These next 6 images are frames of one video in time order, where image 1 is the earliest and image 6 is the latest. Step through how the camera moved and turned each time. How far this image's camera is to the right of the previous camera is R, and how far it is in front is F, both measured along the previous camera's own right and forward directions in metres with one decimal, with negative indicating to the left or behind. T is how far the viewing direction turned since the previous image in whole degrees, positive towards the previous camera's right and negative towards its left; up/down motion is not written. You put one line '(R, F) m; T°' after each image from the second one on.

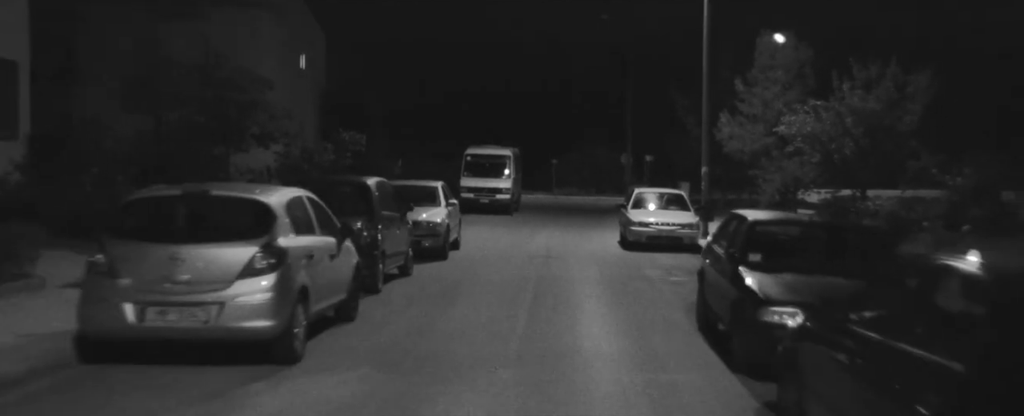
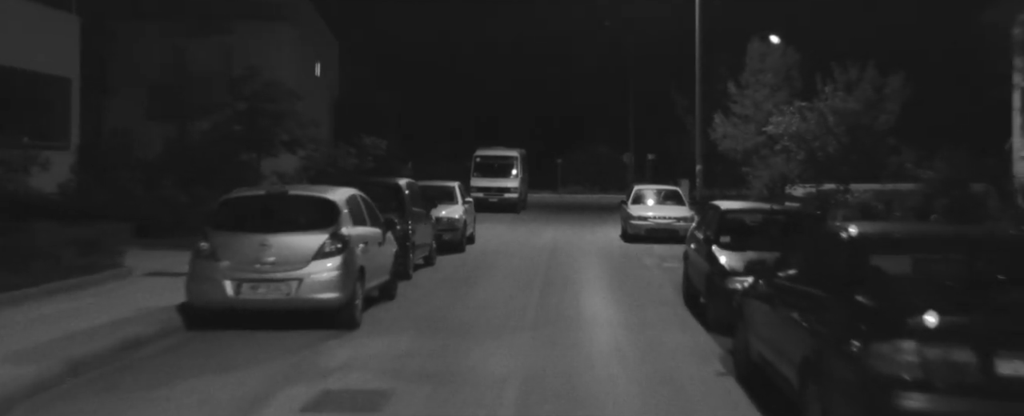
(-0.1, -2.0) m; 0°
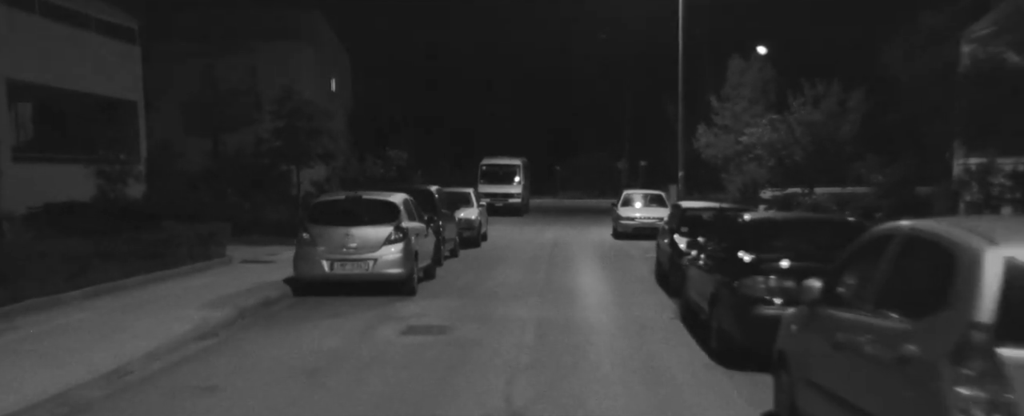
(-0.2, -3.8) m; 0°
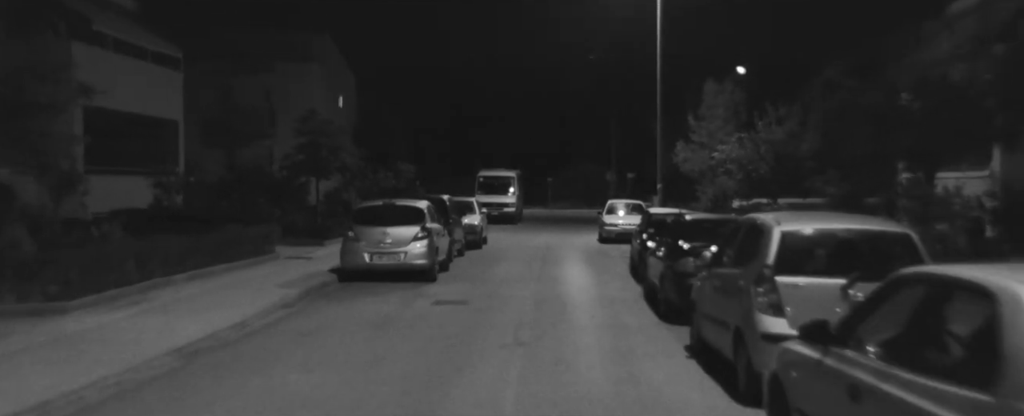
(-0.2, -3.6) m; +1°
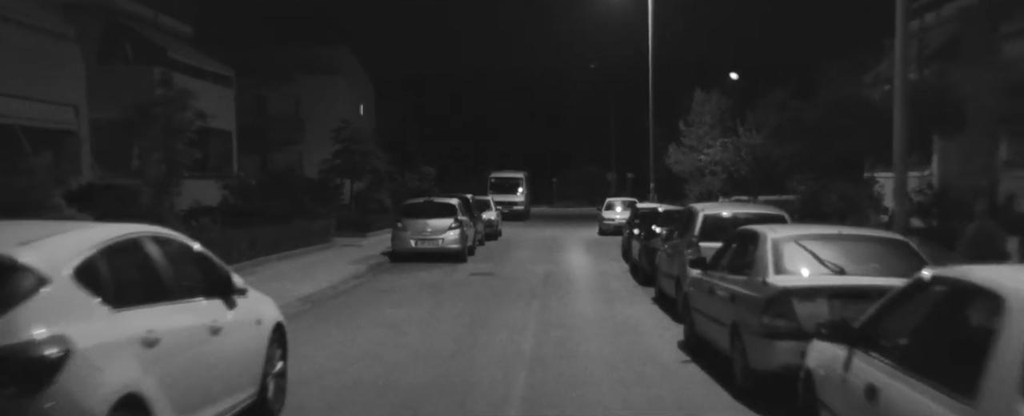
(-0.2, -4.5) m; 0°
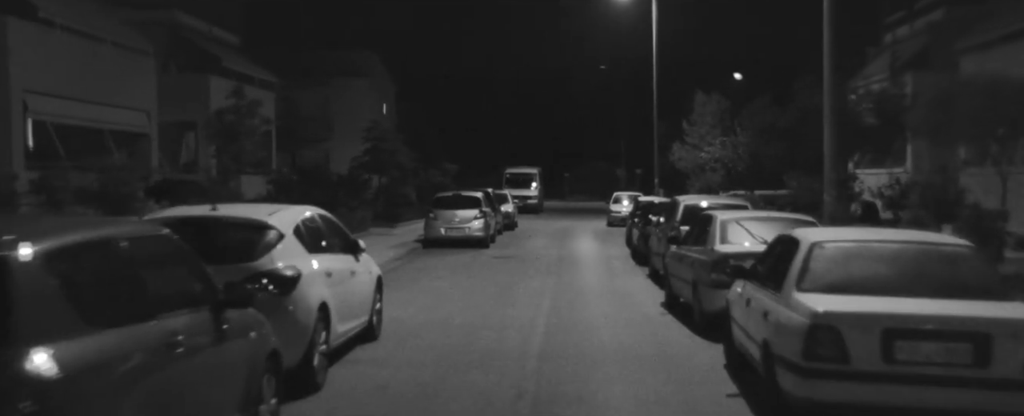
(-0.2, -3.2) m; -1°
